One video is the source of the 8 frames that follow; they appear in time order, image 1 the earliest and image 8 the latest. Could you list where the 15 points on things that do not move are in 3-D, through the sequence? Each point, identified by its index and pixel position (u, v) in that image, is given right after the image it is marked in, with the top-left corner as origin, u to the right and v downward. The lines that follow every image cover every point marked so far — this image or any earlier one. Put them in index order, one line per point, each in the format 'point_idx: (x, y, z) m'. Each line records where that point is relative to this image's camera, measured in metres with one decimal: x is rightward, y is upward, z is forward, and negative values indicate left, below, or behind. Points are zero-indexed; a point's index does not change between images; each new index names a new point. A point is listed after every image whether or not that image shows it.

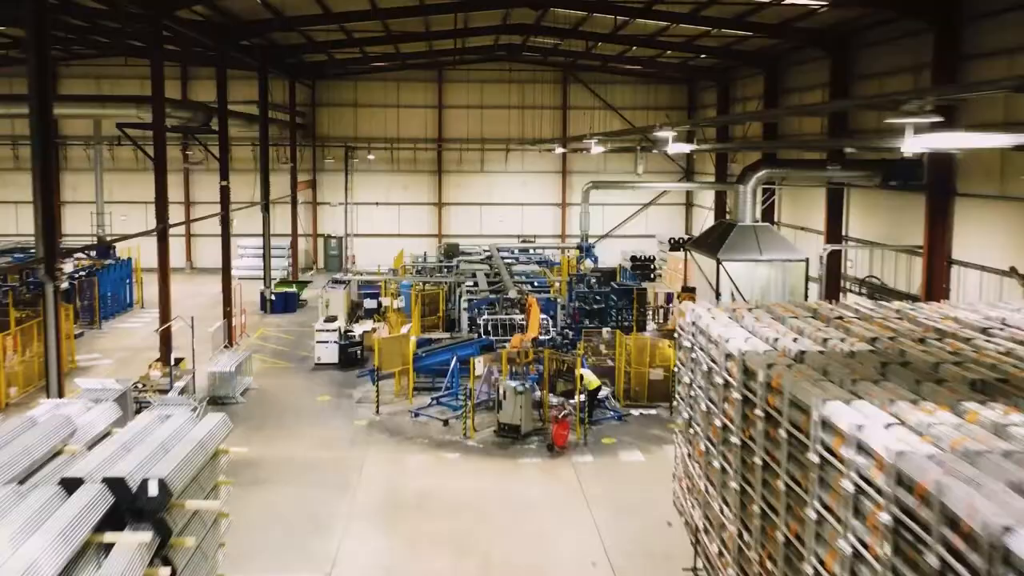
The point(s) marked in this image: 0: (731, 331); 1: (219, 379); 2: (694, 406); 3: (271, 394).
0: (+2.0, -0.4, +9.3) m
1: (-4.7, -1.5, +15.8) m
2: (+1.9, -1.2, +10.1) m
3: (-4.0, -1.8, +16.5) m
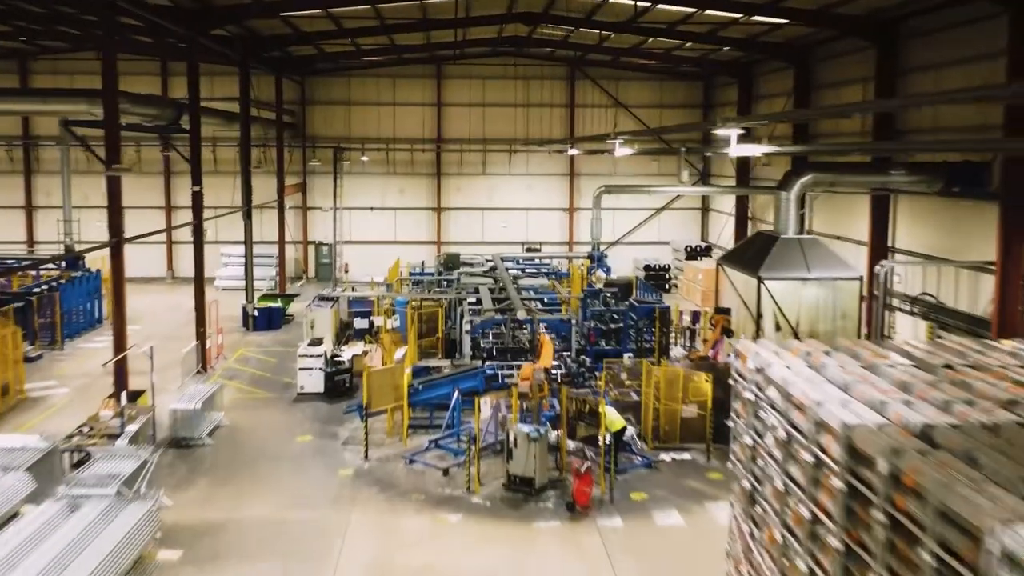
0: (+2.2, -0.7, +7.1) m
1: (-4.5, -1.8, +13.6) m
2: (+2.0, -1.5, +7.9) m
3: (-3.9, -2.1, +14.4) m
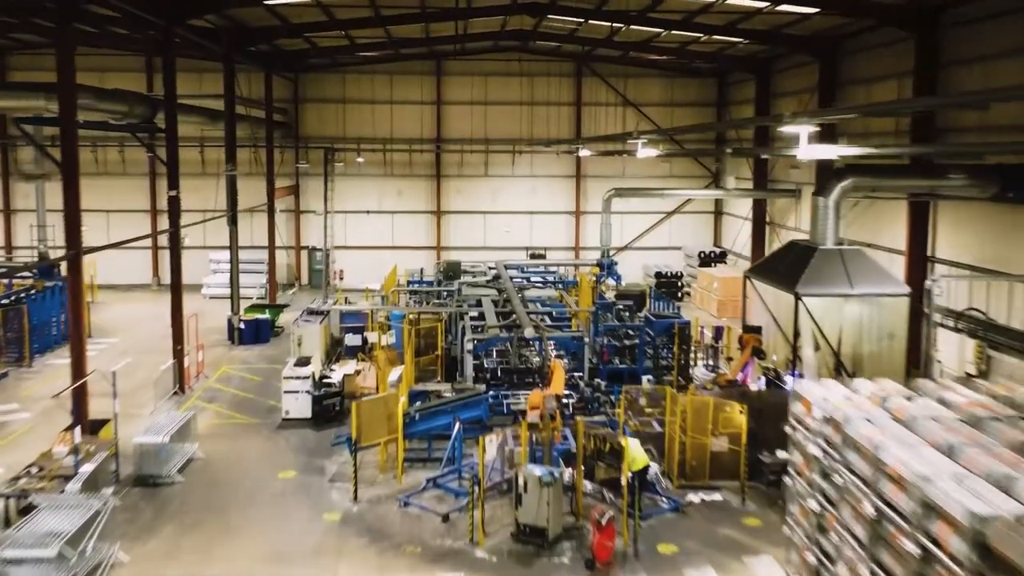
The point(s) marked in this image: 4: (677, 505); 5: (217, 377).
0: (+2.3, -0.9, +5.6) m
1: (-4.4, -2.0, +12.1) m
2: (+2.1, -1.7, +6.4) m
3: (-3.8, -2.3, +12.9) m
4: (+1.9, -2.4, +11.2) m
5: (-5.3, -1.6, +17.7) m
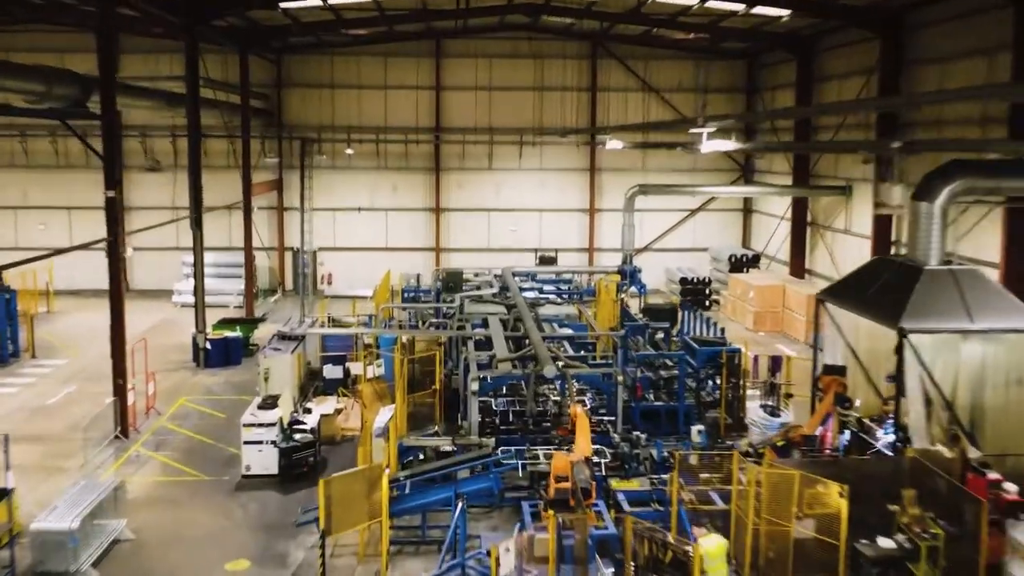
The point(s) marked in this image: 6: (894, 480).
0: (+2.5, -1.3, +2.7) m
1: (-4.2, -2.3, +9.2) m
2: (+2.3, -2.1, +3.5) m
3: (-3.6, -2.7, +9.9) m
4: (+2.0, -2.8, +8.3) m
5: (-5.1, -1.9, +14.8) m
6: (+3.7, -1.8, +9.6) m
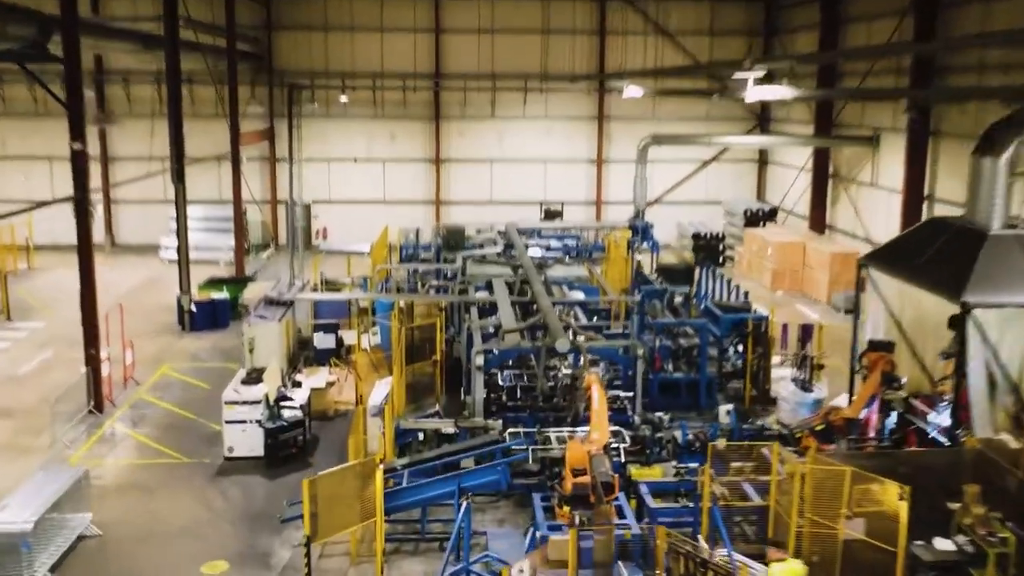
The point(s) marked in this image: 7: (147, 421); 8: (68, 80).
0: (+2.6, -1.4, +1.6) m
1: (-4.1, -2.1, +8.1) m
2: (+2.4, -2.2, +2.4) m
3: (-3.5, -2.4, +8.9) m
4: (+2.1, -2.6, +7.3) m
5: (-5.0, -1.4, +13.7) m
6: (+3.8, -1.6, +8.5) m
7: (-4.5, -1.6, +12.4) m
8: (-5.2, +2.5, +11.7) m
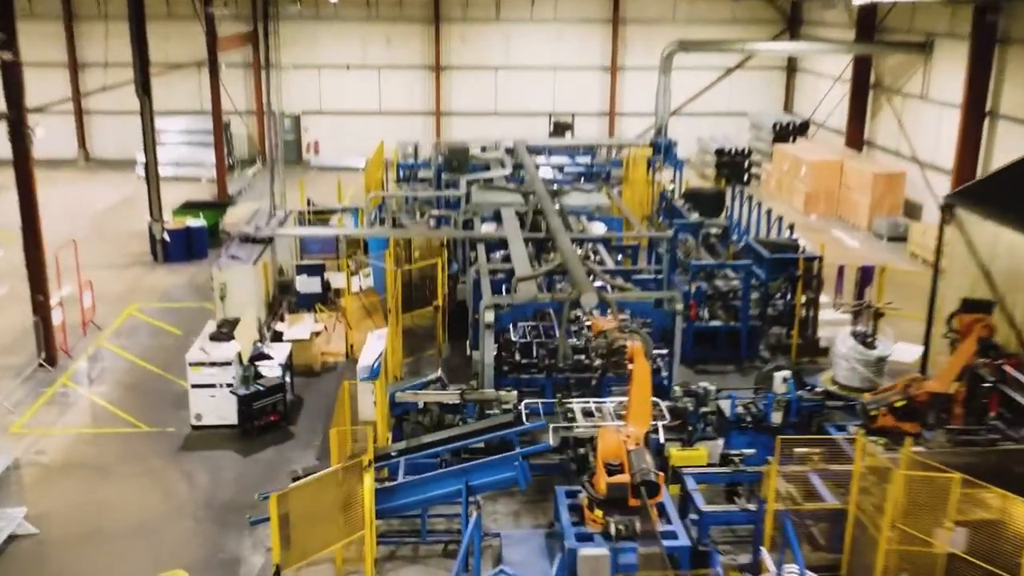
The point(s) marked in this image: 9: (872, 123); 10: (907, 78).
0: (+2.7, -1.8, 0.0) m
1: (-4.0, -1.8, +6.6) m
2: (+2.5, -2.4, +0.9) m
3: (-3.4, -2.0, +7.4) m
4: (+2.3, -2.4, +5.8) m
5: (-4.8, -0.5, +12.1) m
6: (+3.9, -1.3, +6.9) m
7: (-4.4, -0.9, +10.8) m
8: (-5.1, +3.1, +9.7) m
9: (+7.1, +3.2, +19.5) m
10: (+7.2, +3.8, +18.0) m
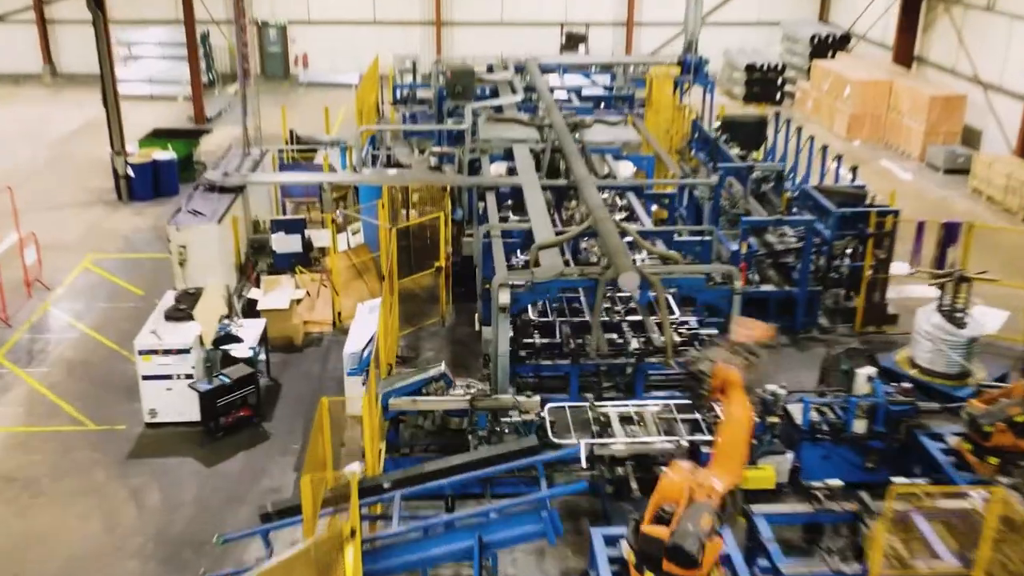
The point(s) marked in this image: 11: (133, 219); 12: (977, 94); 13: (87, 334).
0: (+2.9, -2.5, -1.5) m
1: (-3.8, -1.8, +5.0) m
2: (+2.7, -3.0, -0.6) m
3: (-3.2, -2.0, +5.9) m
4: (+2.4, -2.5, +4.3) m
5: (-4.7, -0.1, +10.4) m
6: (+4.0, -1.3, +5.3) m
7: (-4.2, -0.6, +9.1) m
8: (-4.9, +3.3, +7.7) m
9: (+7.2, +4.4, +17.5) m
10: (+7.3, +4.8, +15.8) m
11: (-4.8, +0.9, +12.8) m
12: (+7.3, +3.0, +15.5) m
13: (-4.1, -0.4, +9.6) m
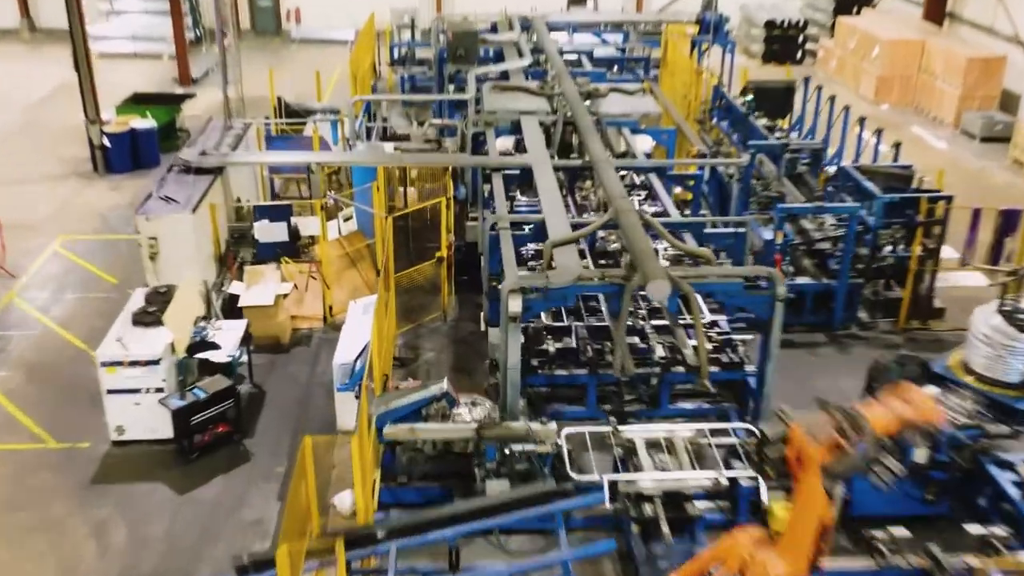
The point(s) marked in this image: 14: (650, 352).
0: (+2.9, -2.9, -2.3) m
1: (-3.8, -2.0, +4.2) m
2: (+2.7, -3.5, -1.3) m
3: (-3.1, -2.1, +5.1) m
4: (+2.5, -2.7, +3.5) m
5: (-4.6, +0.1, +9.5) m
6: (+4.1, -1.4, +4.5) m
7: (-4.1, -0.5, +8.2) m
8: (-4.8, +3.3, +6.6) m
9: (+7.3, +4.9, +16.3) m
10: (+7.4, +5.2, +14.7) m
11: (-4.8, +1.1, +11.8) m
12: (+7.3, +3.4, +14.5) m
13: (-4.0, -0.3, +8.7) m
14: (+1.0, -0.5, +6.9) m
